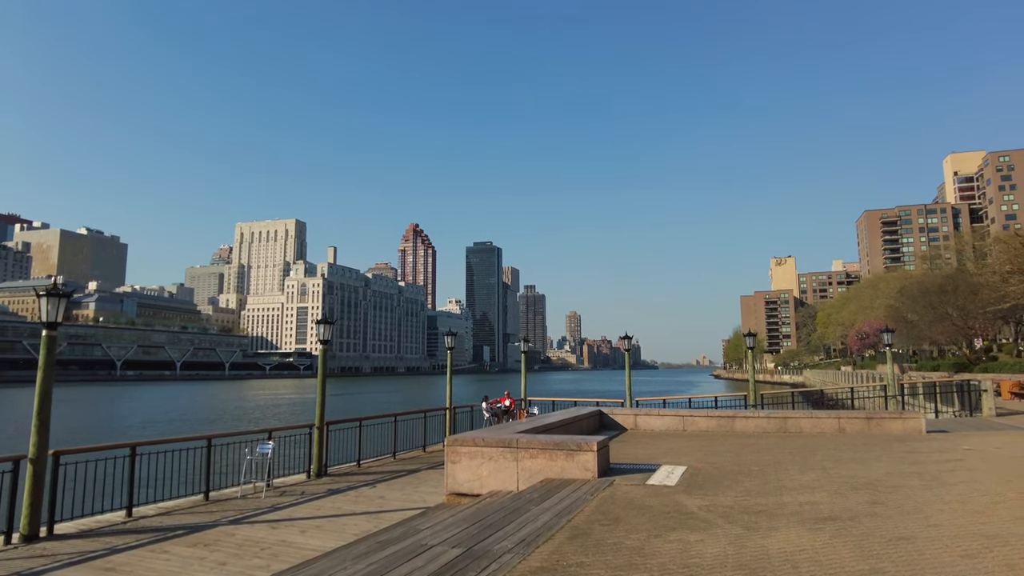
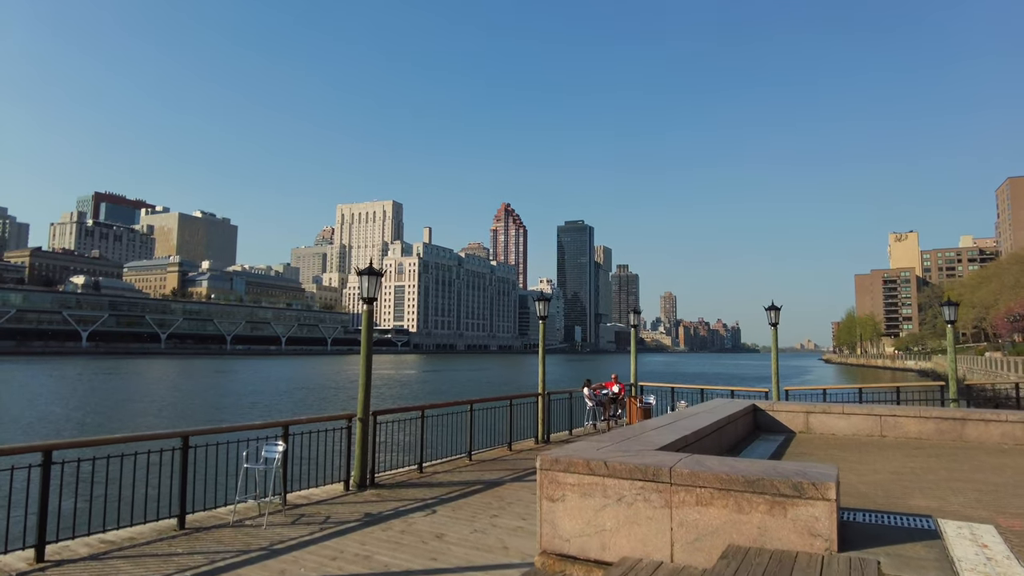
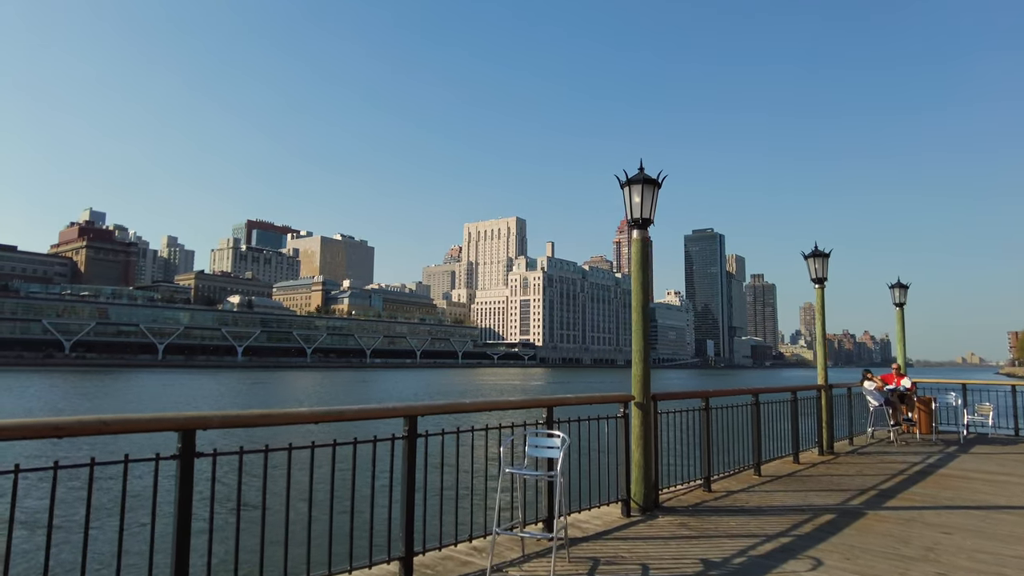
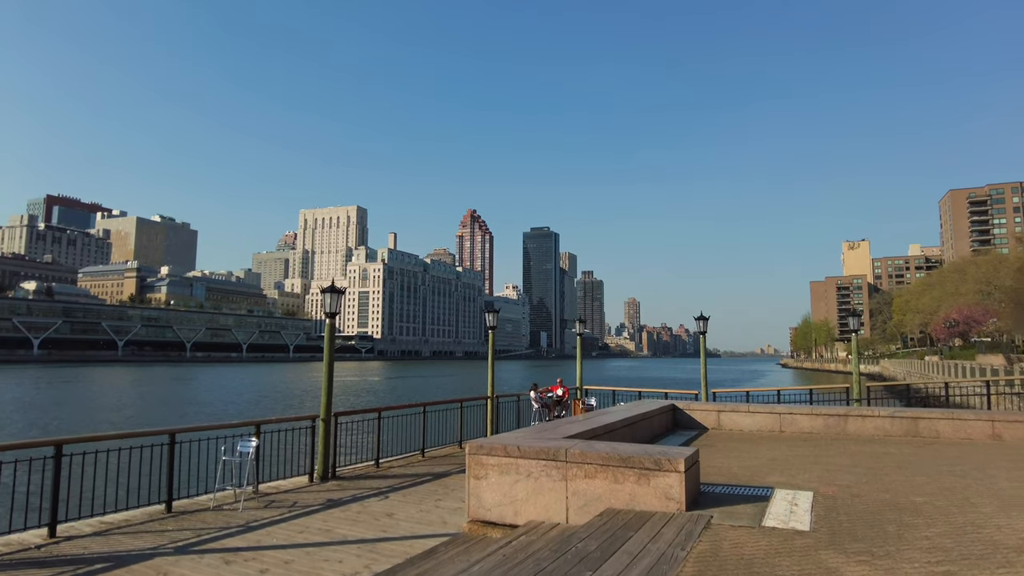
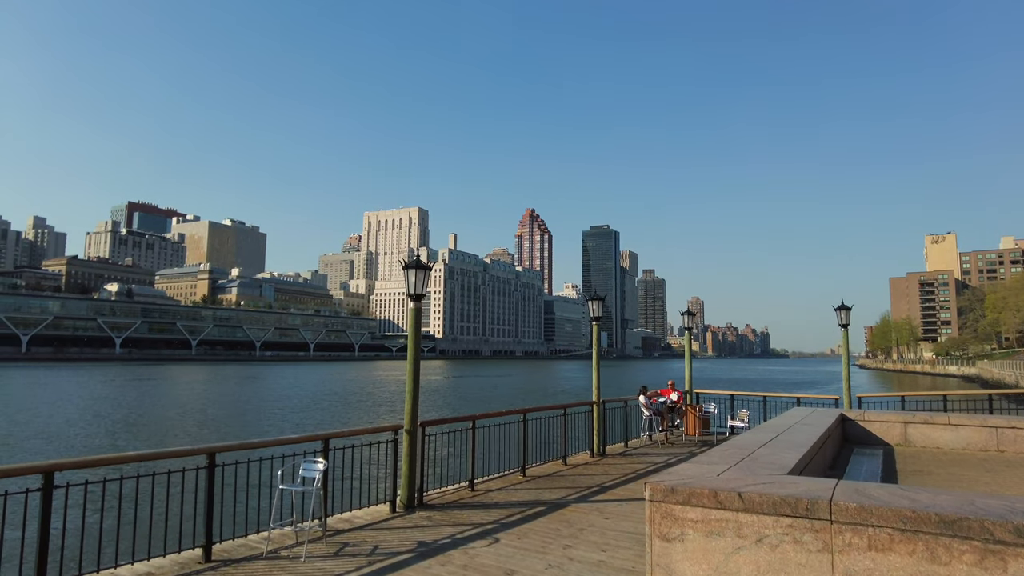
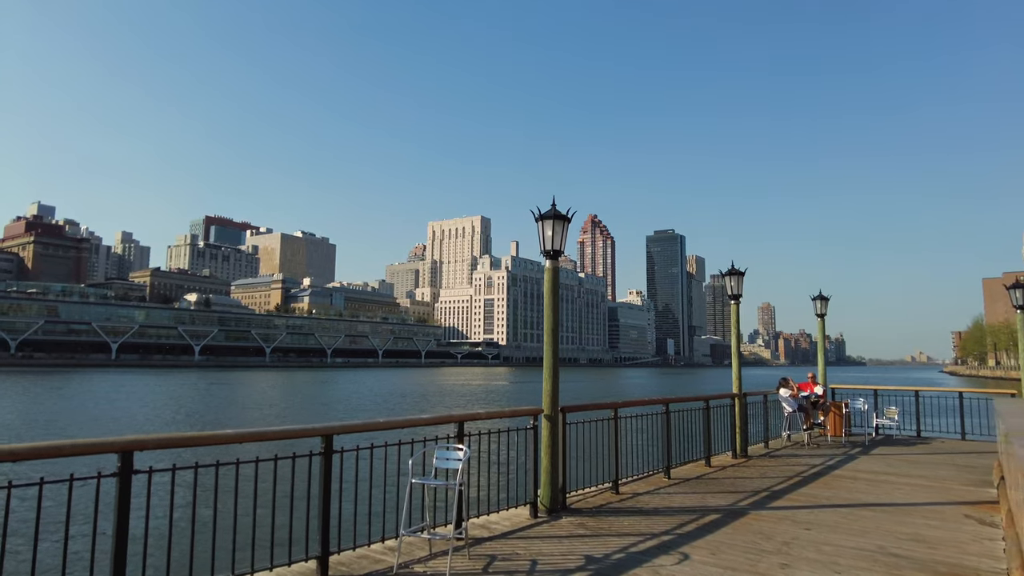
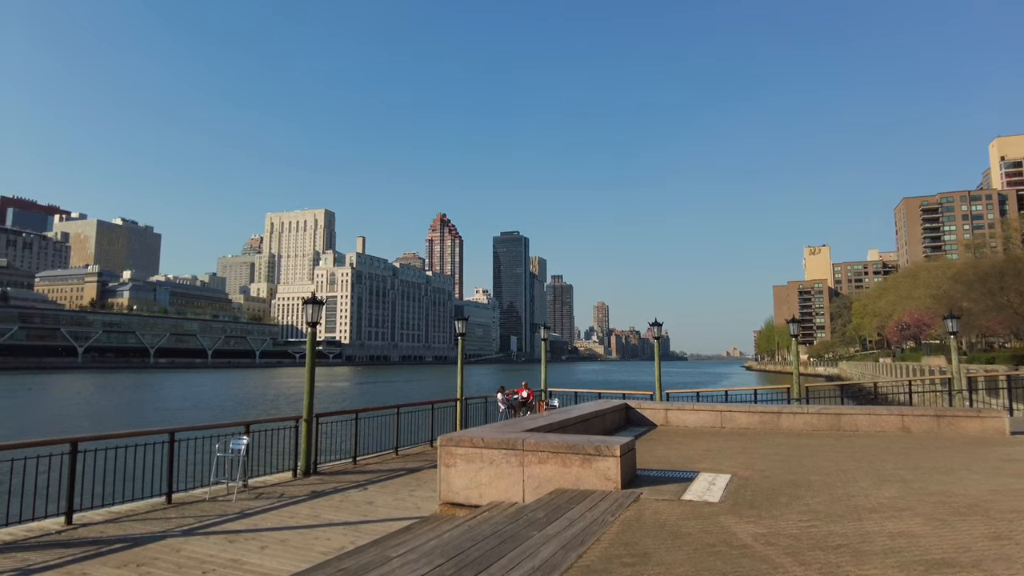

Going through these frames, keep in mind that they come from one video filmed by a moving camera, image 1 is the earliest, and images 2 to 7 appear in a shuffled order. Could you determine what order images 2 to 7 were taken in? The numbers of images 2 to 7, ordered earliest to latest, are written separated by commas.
7, 4, 2, 5, 6, 3
